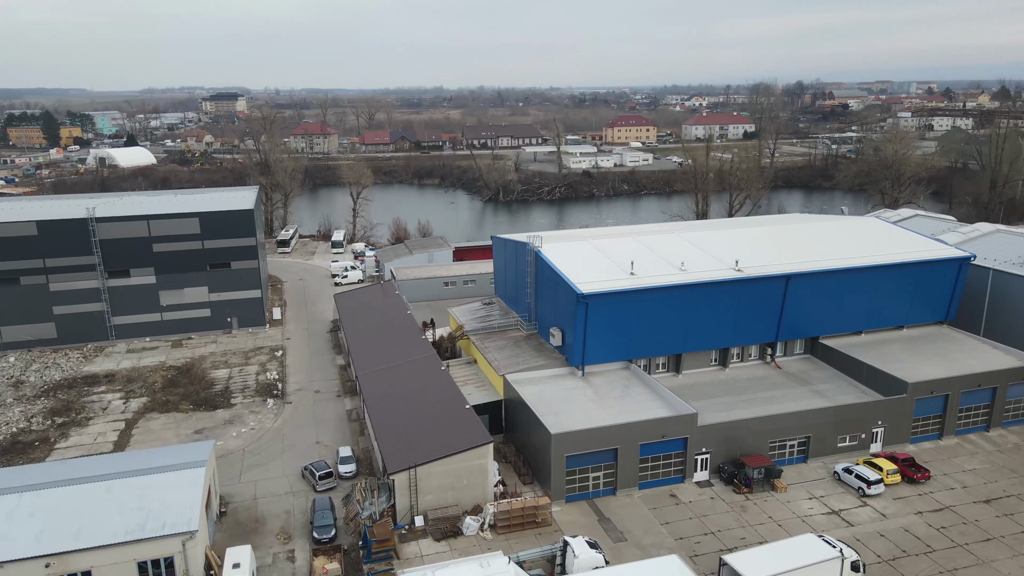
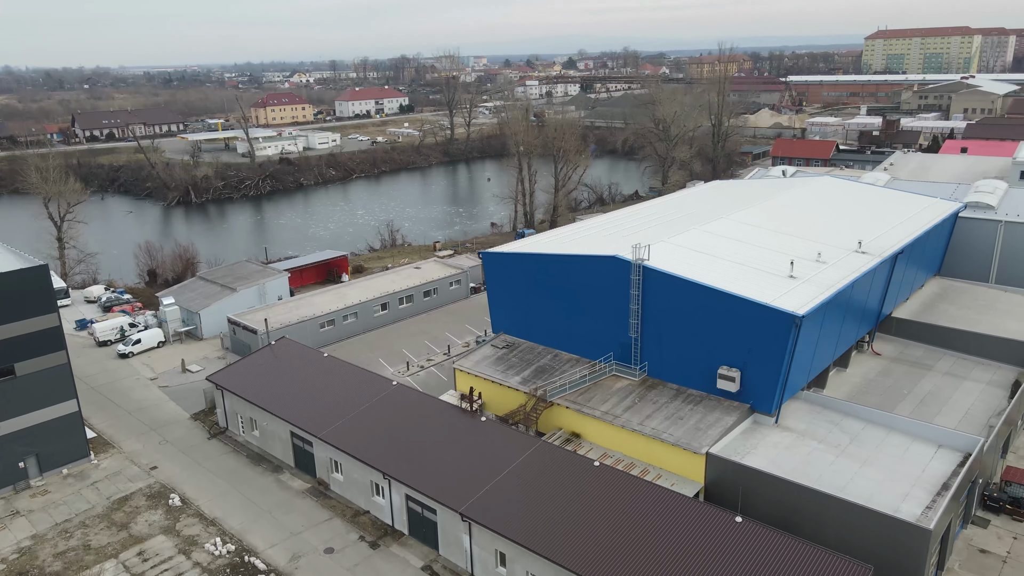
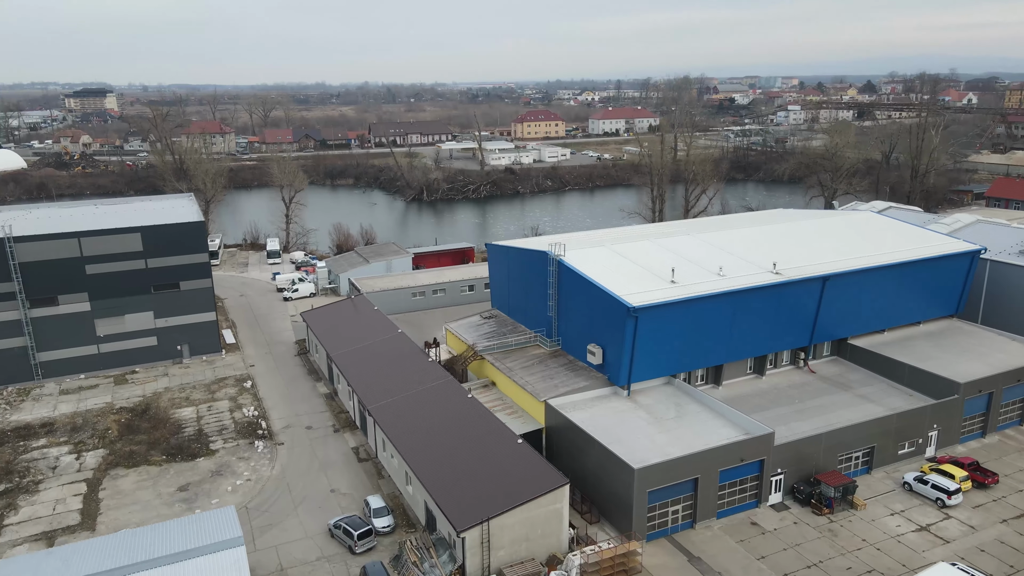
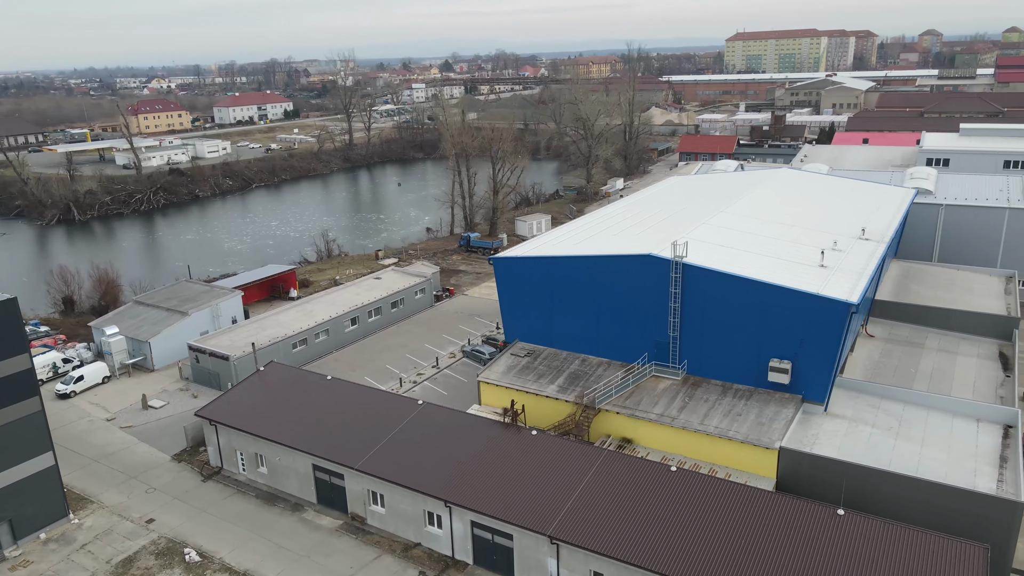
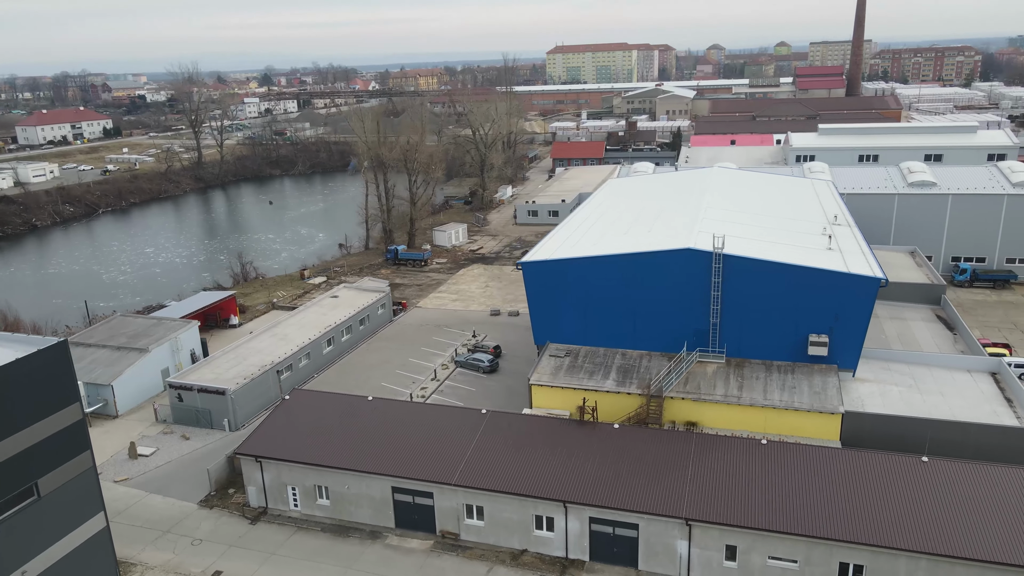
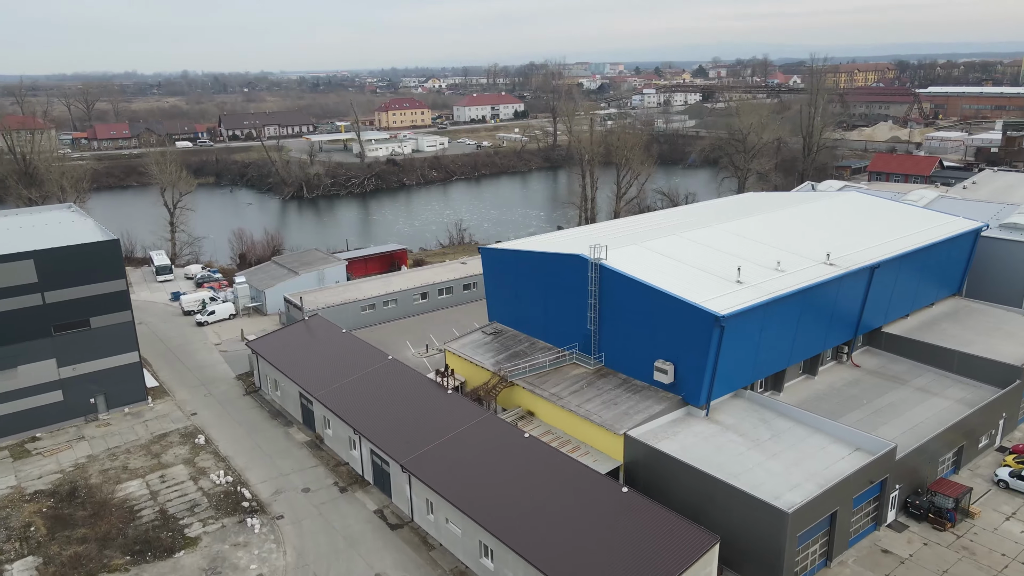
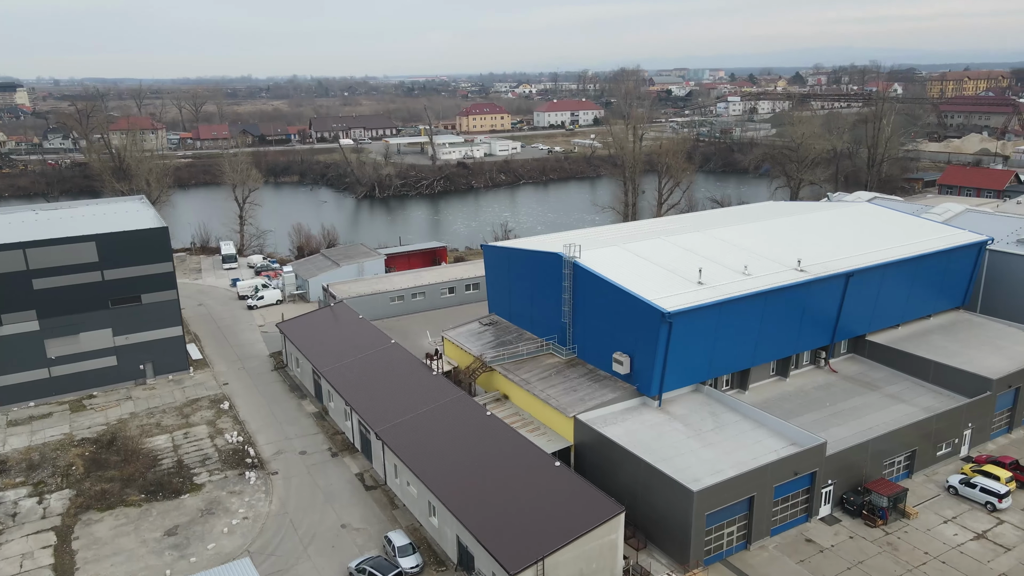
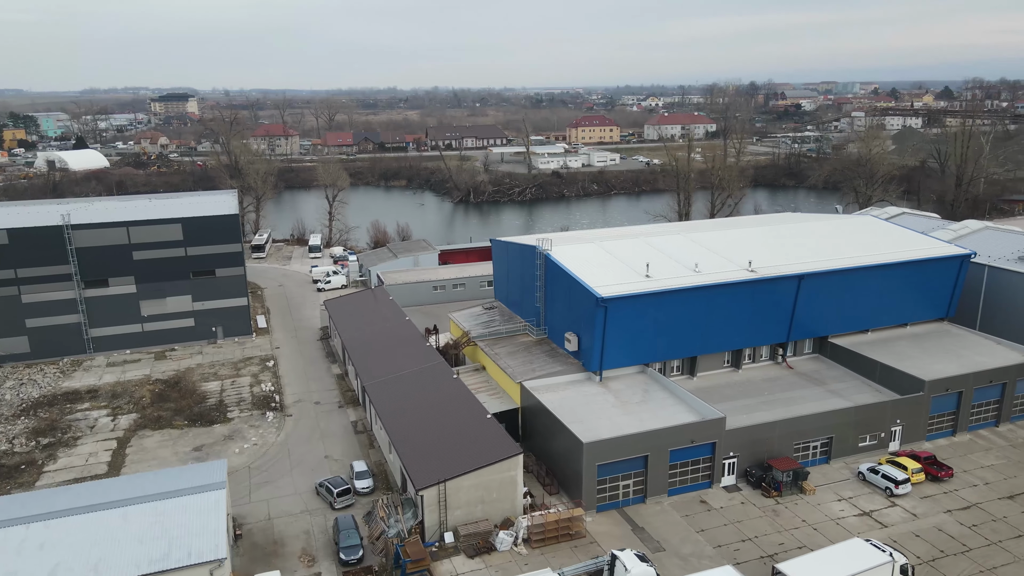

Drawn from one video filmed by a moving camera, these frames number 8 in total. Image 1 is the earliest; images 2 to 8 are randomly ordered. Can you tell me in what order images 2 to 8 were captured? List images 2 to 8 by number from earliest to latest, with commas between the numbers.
8, 3, 7, 6, 2, 4, 5
